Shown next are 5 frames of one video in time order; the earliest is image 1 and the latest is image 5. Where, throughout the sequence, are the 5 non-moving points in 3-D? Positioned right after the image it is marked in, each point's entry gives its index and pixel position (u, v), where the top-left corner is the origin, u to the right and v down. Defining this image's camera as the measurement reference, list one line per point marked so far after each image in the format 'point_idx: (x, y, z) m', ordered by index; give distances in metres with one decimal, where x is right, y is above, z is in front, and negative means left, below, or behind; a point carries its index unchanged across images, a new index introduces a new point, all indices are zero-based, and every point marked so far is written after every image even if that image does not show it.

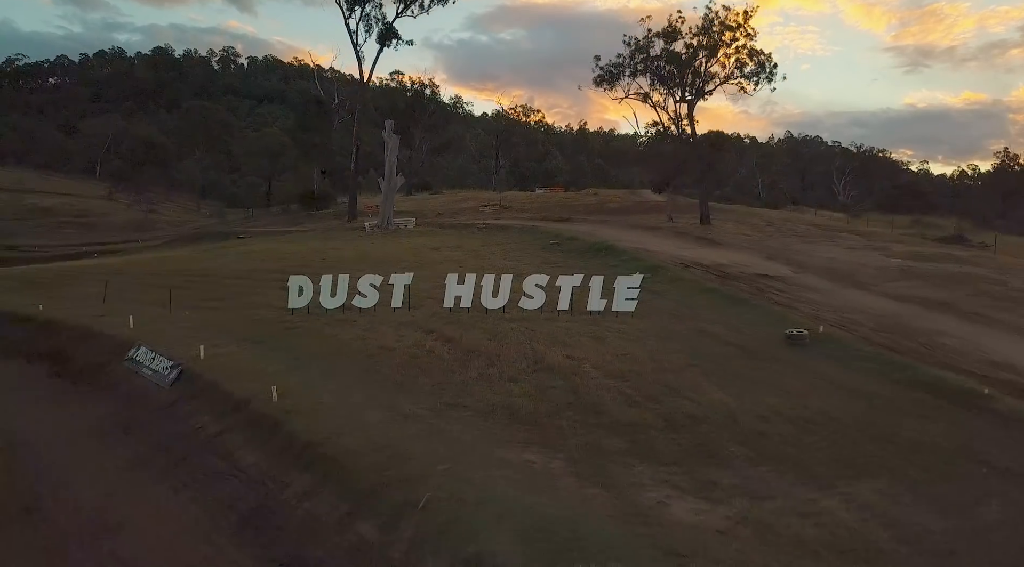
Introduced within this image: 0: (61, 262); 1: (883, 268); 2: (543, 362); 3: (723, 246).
0: (-11.9, +0.6, +19.5) m
1: (+6.4, +0.3, +12.8) m
2: (+0.3, -0.7, +6.7) m
3: (+4.3, +0.8, +15.2) m
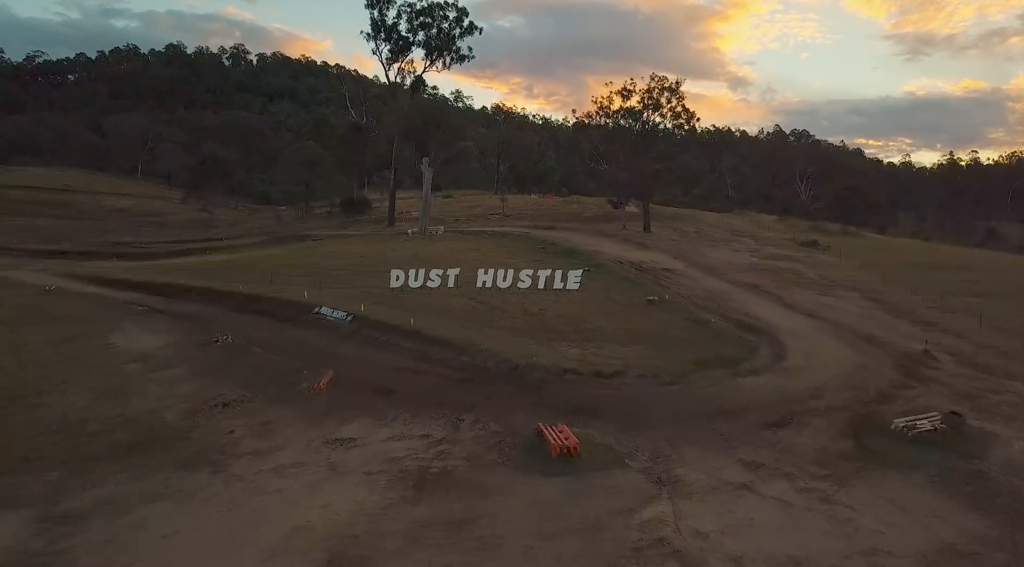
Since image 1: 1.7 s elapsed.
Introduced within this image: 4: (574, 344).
0: (-11.9, +0.9, +27.4) m
1: (+6.4, +0.5, +20.7) m
2: (+0.3, -0.5, +14.6) m
3: (+4.3, +1.1, +23.1) m
4: (+1.0, -1.0, +12.4) m
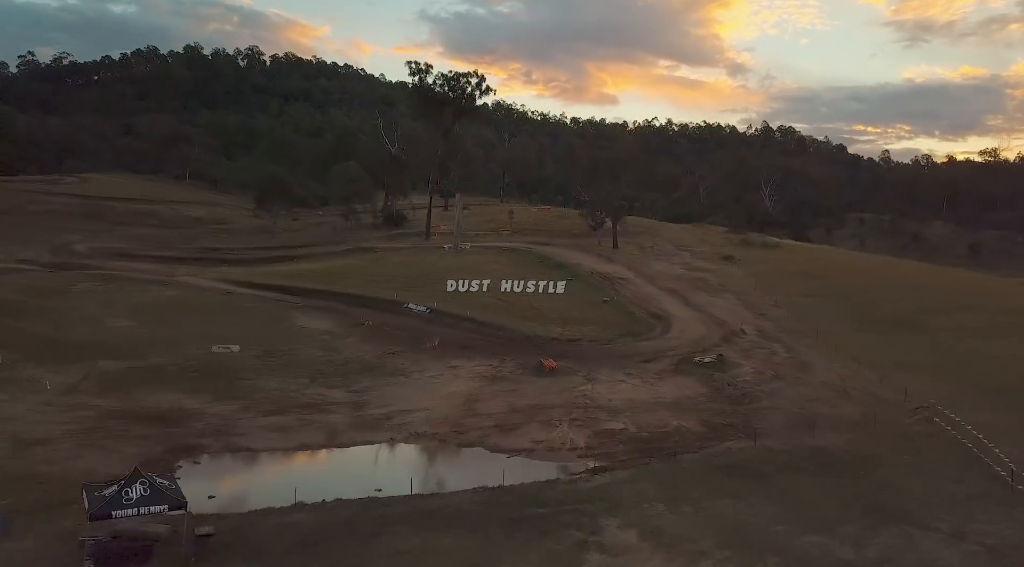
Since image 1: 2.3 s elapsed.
0: (-11.5, +0.9, +38.1) m
1: (+6.8, +0.4, +31.4) m
2: (+0.7, -0.8, +25.4) m
3: (+4.7, +0.9, +33.9) m
4: (+1.4, -1.3, +23.1) m
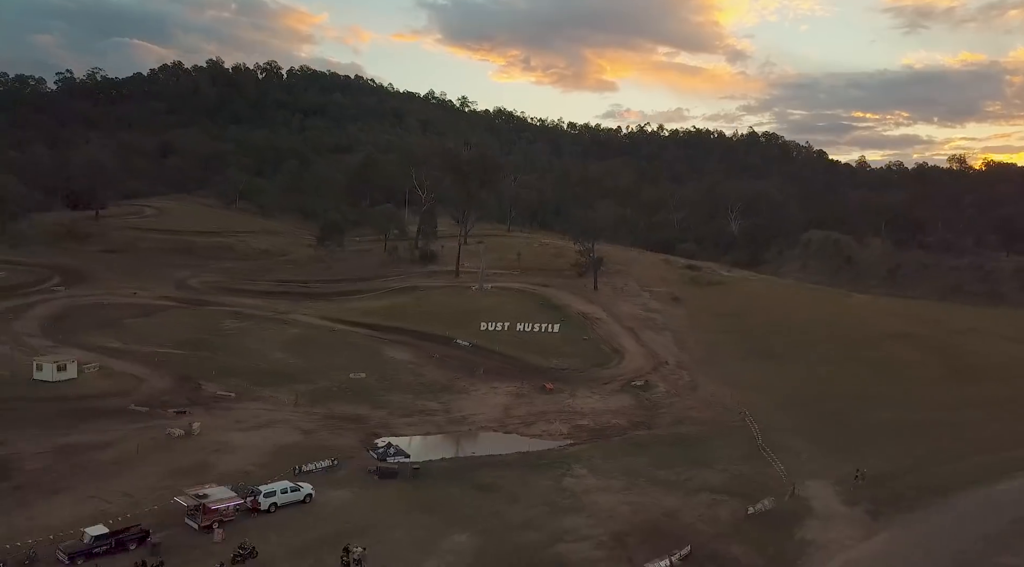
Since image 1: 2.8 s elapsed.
0: (-10.8, -1.3, +52.3) m
1: (+7.5, -1.9, +45.7) m
2: (+1.4, -3.2, +39.6) m
3: (+5.4, -1.3, +48.1) m
4: (+2.1, -3.8, +37.4) m
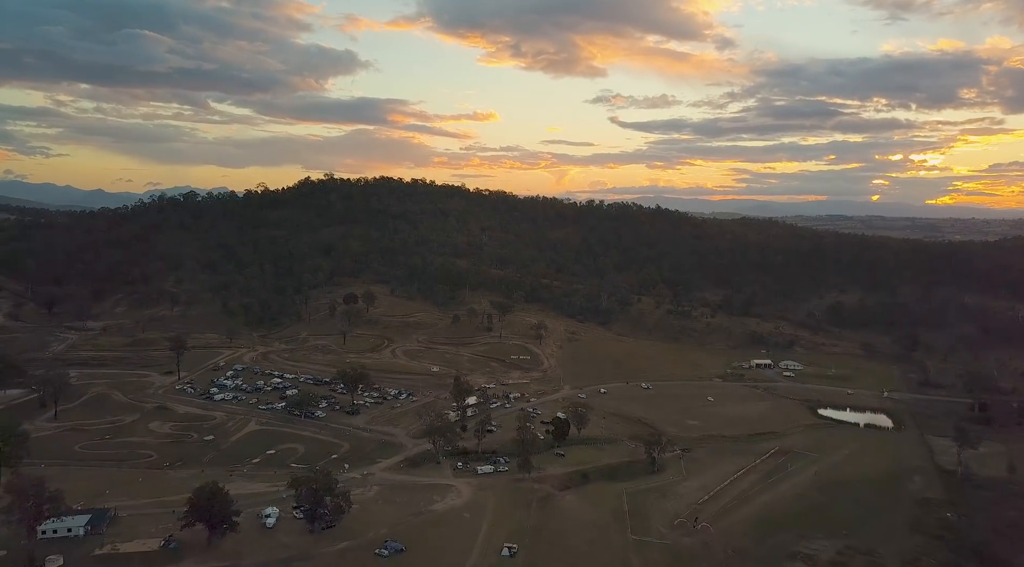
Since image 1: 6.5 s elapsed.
0: (-9.3, -15.8, +184.8) m
1: (+9.1, -16.6, +178.4) m
2: (+3.1, -18.1, +172.3) m
3: (+7.0, -15.9, +180.8) m
4: (+3.9, -18.7, +170.1) m
